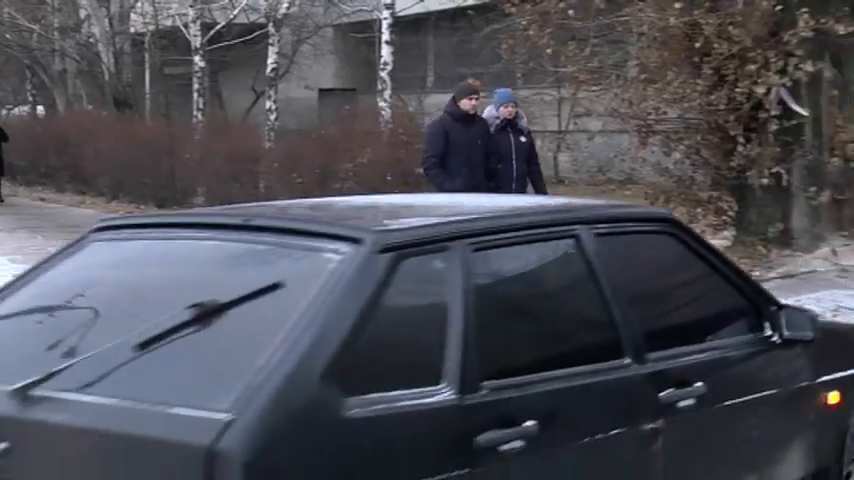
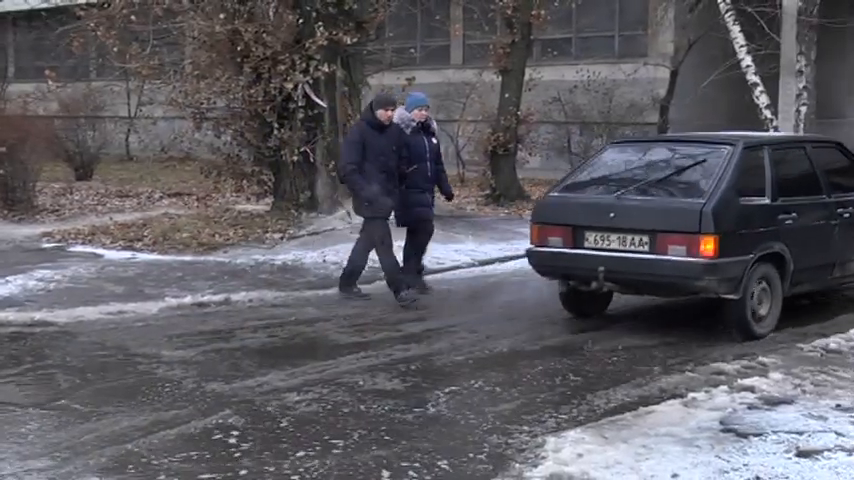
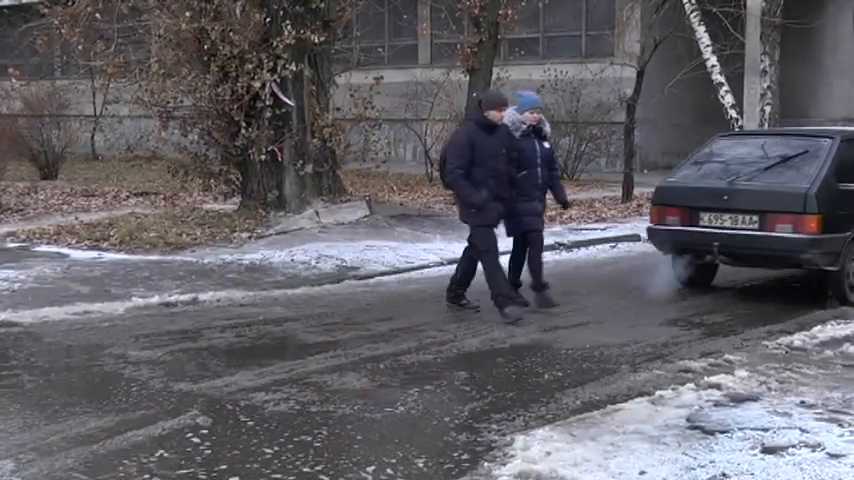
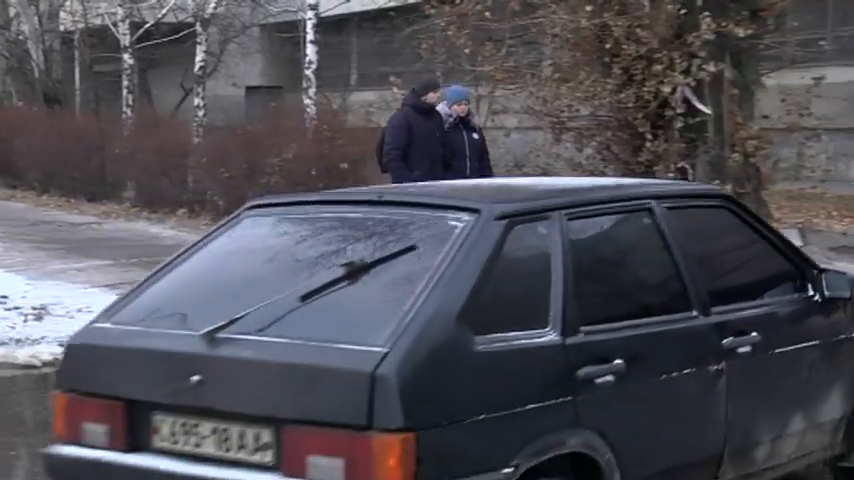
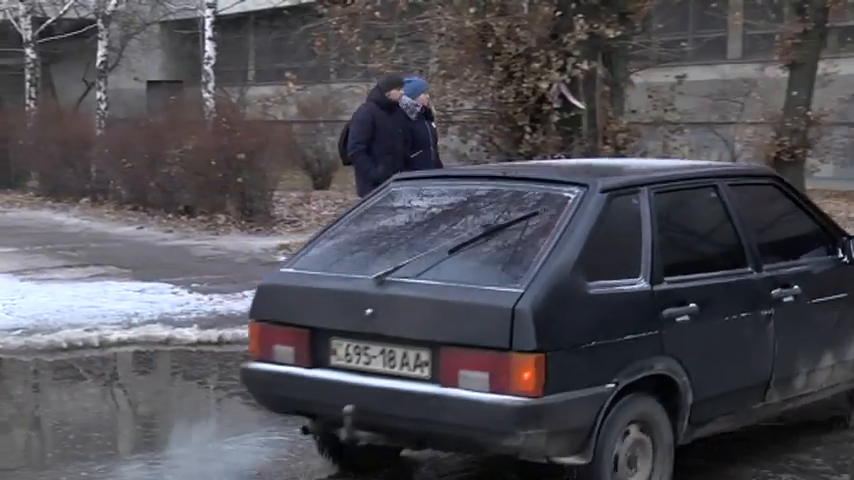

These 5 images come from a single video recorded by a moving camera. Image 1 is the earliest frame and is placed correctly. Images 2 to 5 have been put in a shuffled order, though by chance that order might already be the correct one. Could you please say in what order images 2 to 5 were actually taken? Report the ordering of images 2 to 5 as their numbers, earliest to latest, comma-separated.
4, 5, 2, 3
